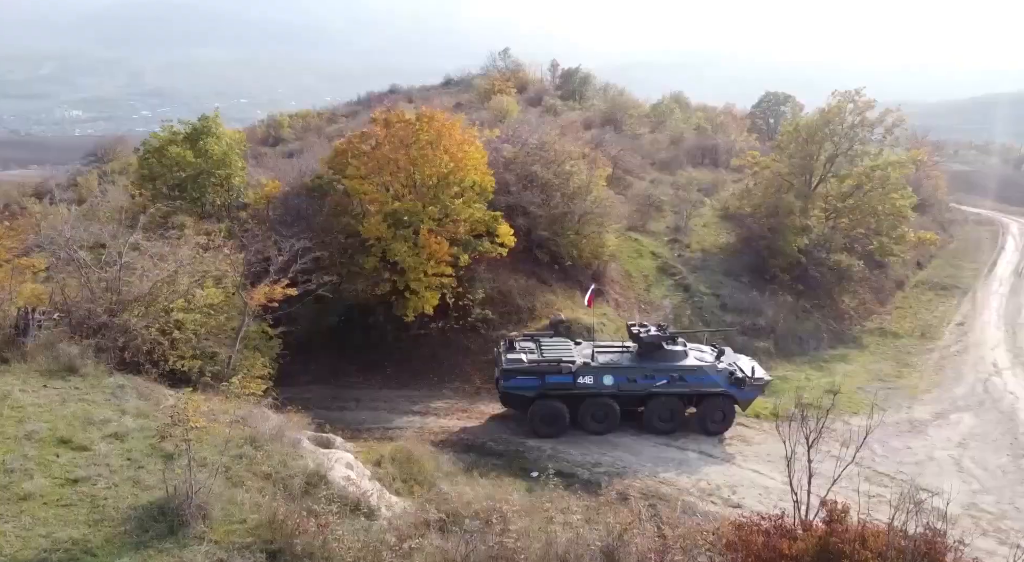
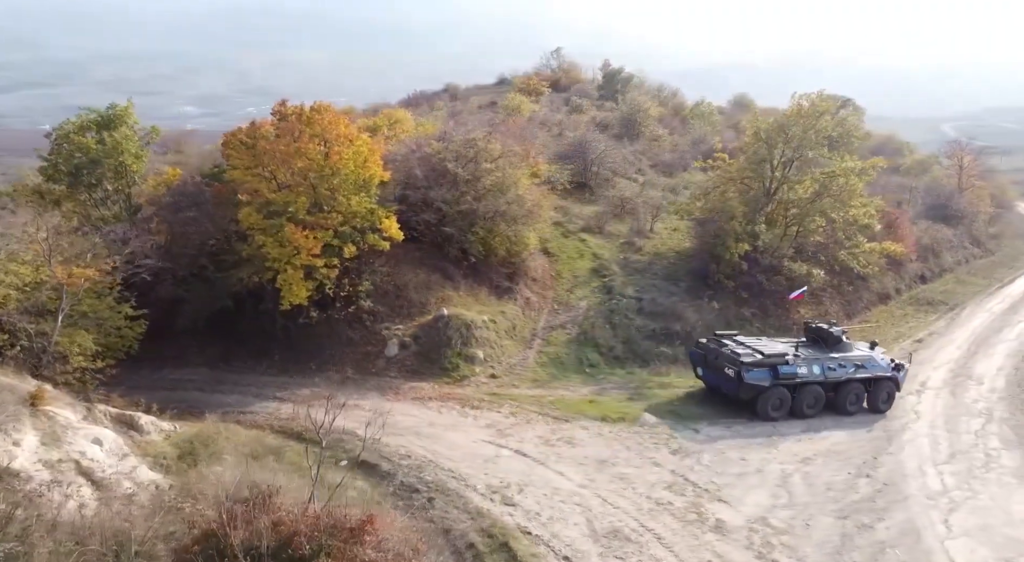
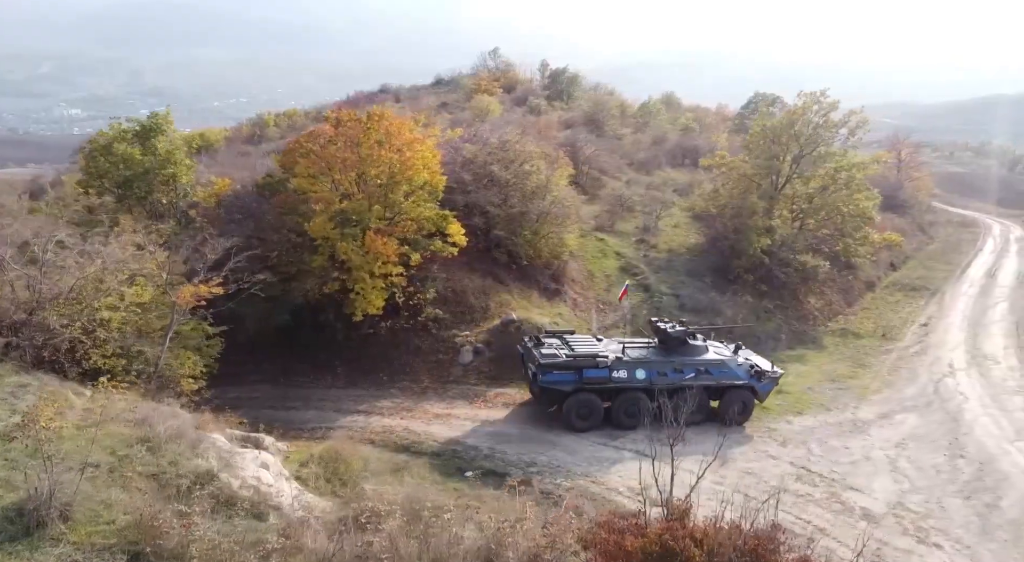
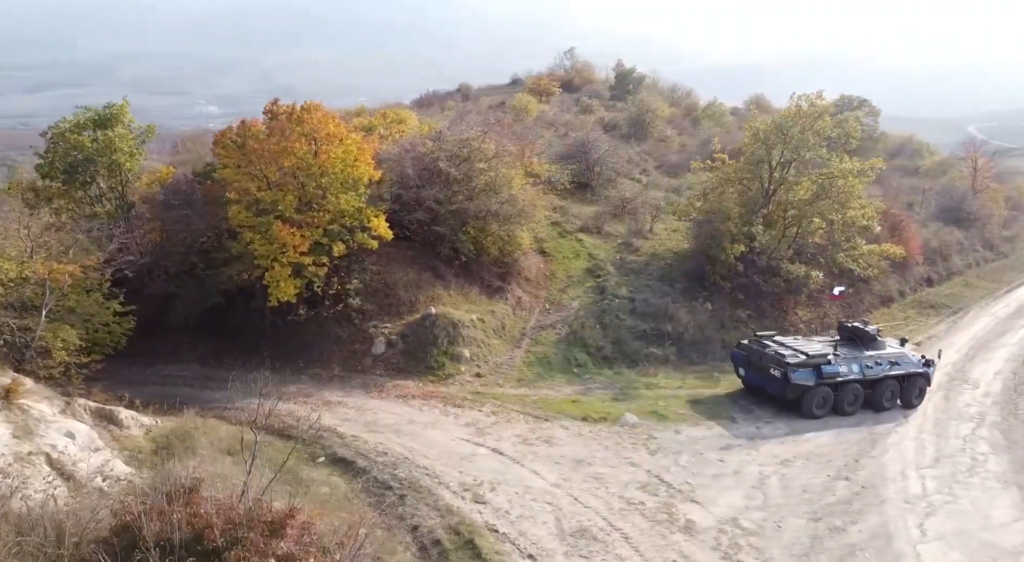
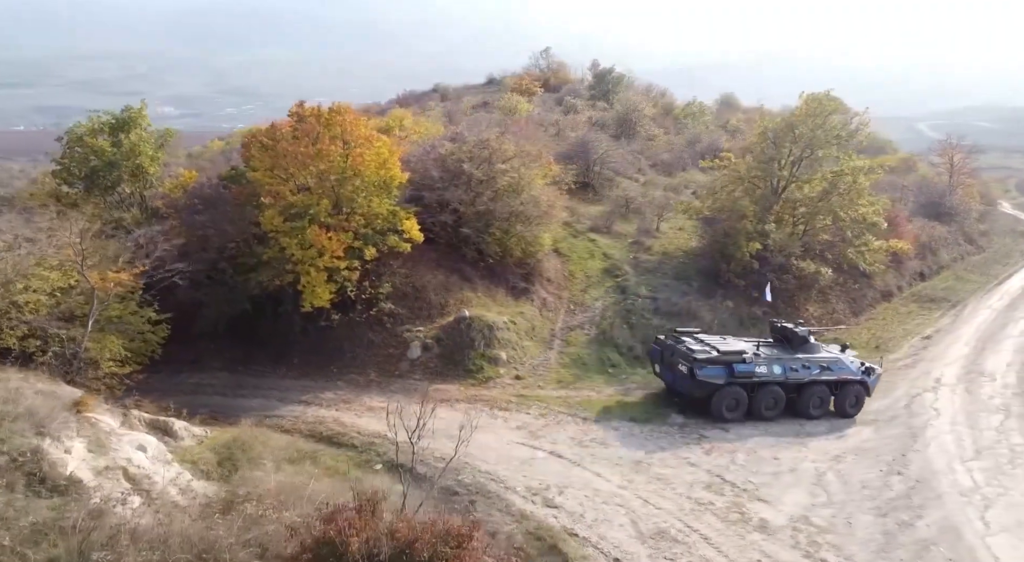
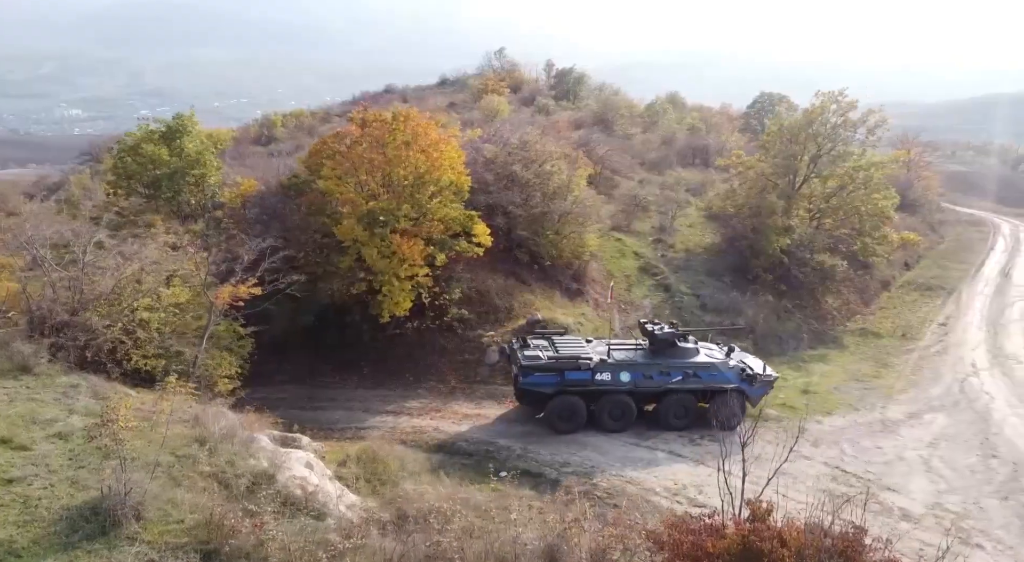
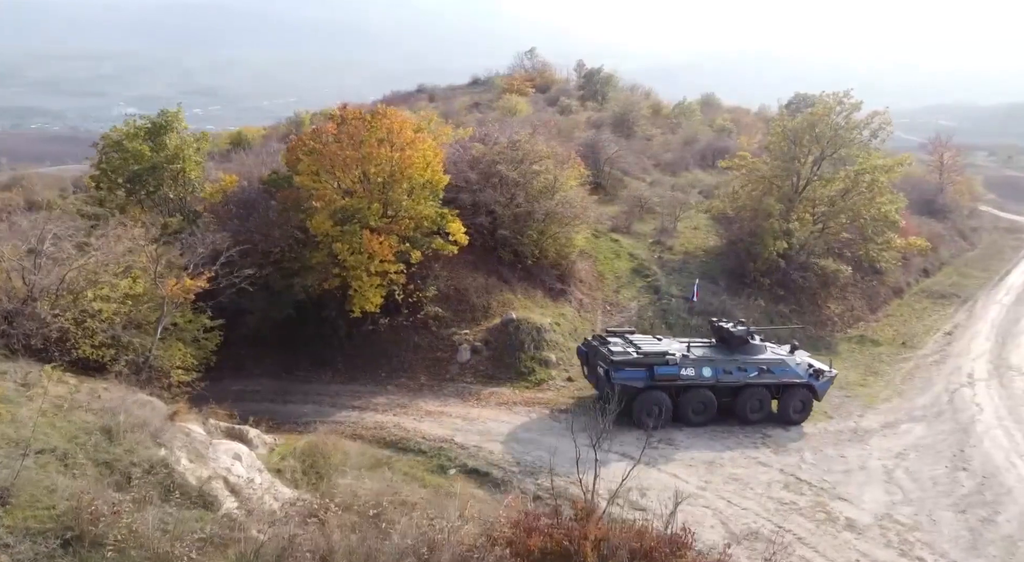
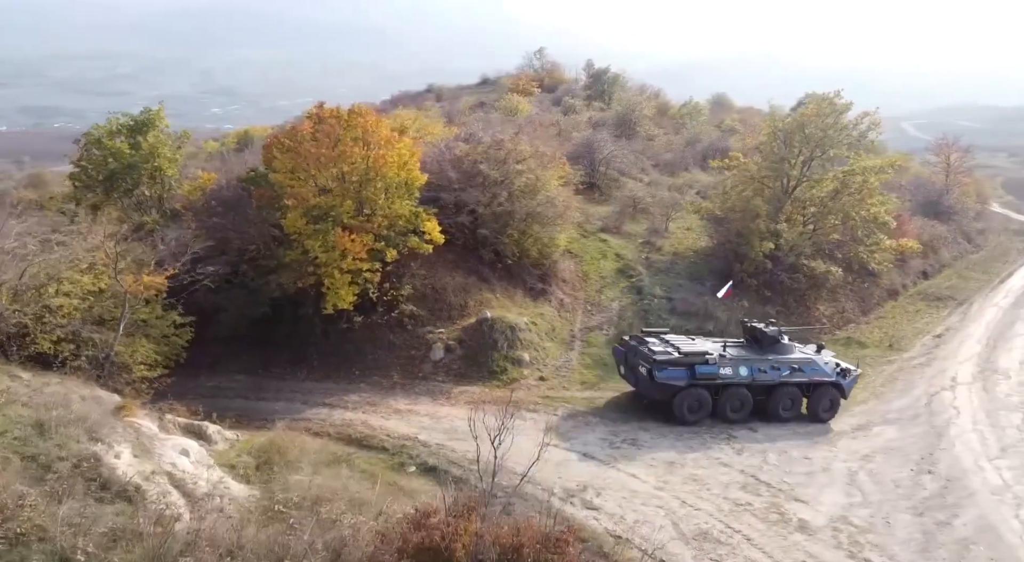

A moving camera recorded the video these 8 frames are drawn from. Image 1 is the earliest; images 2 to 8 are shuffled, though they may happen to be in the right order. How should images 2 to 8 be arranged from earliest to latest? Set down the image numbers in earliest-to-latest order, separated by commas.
6, 3, 7, 8, 5, 2, 4
